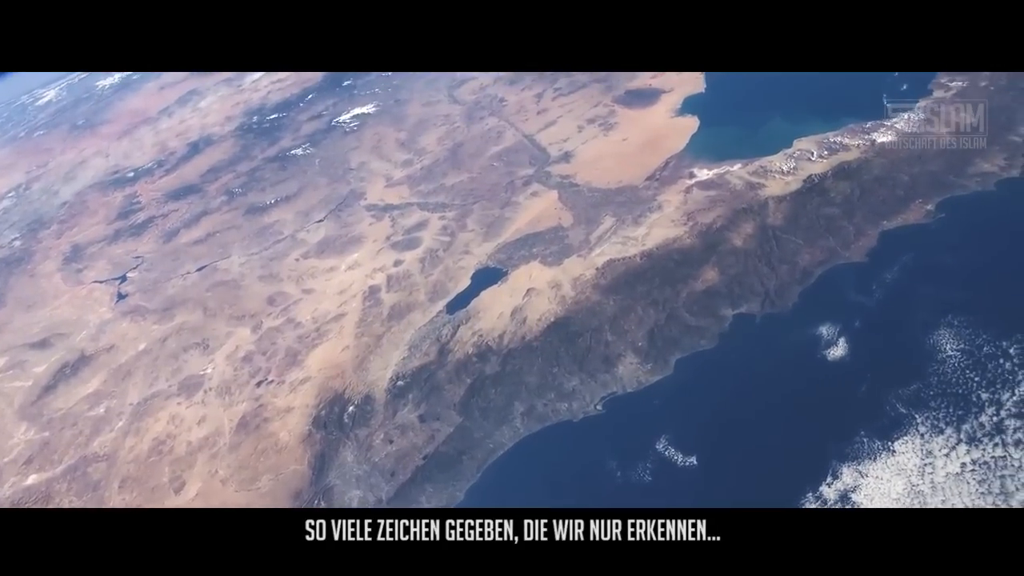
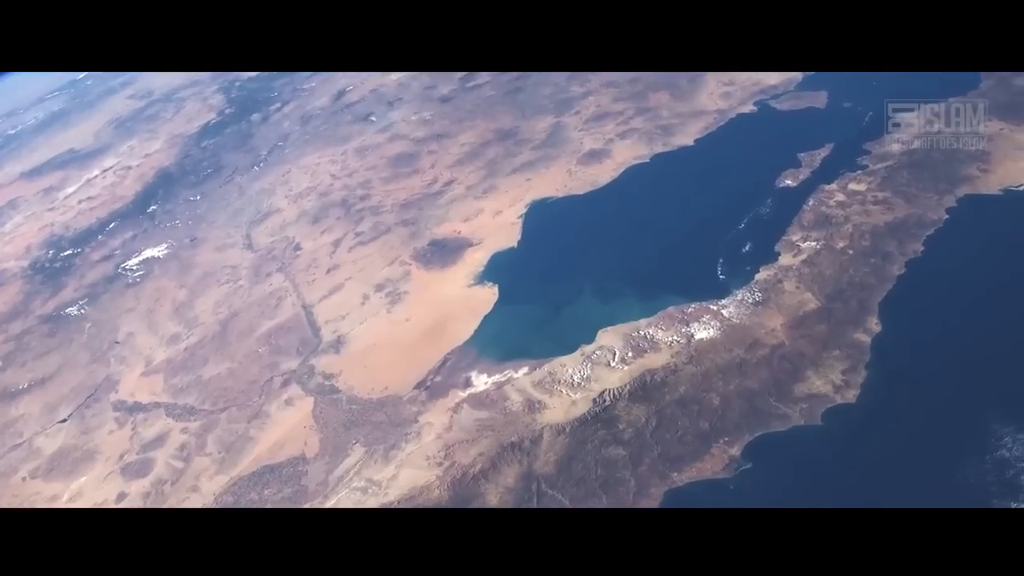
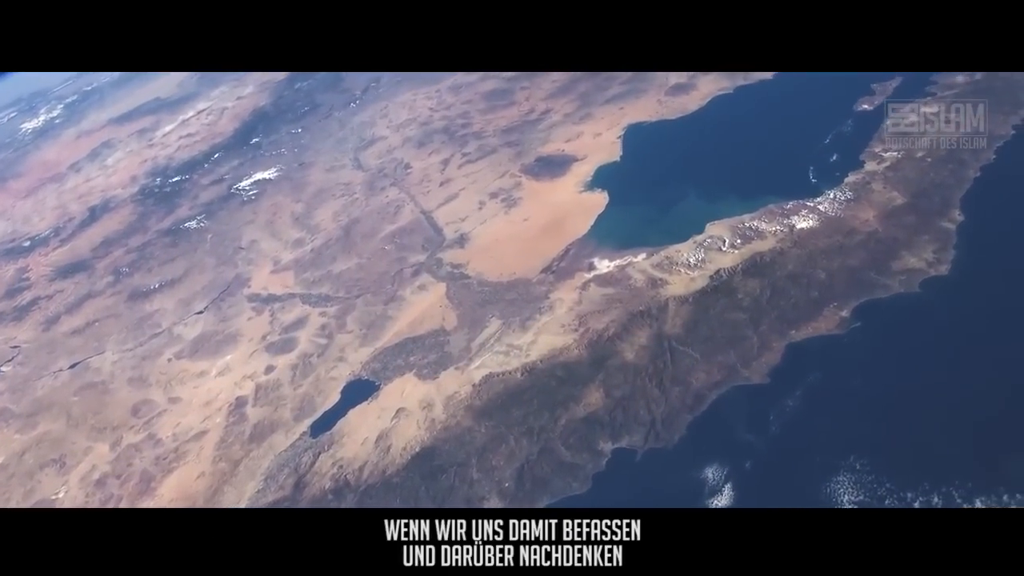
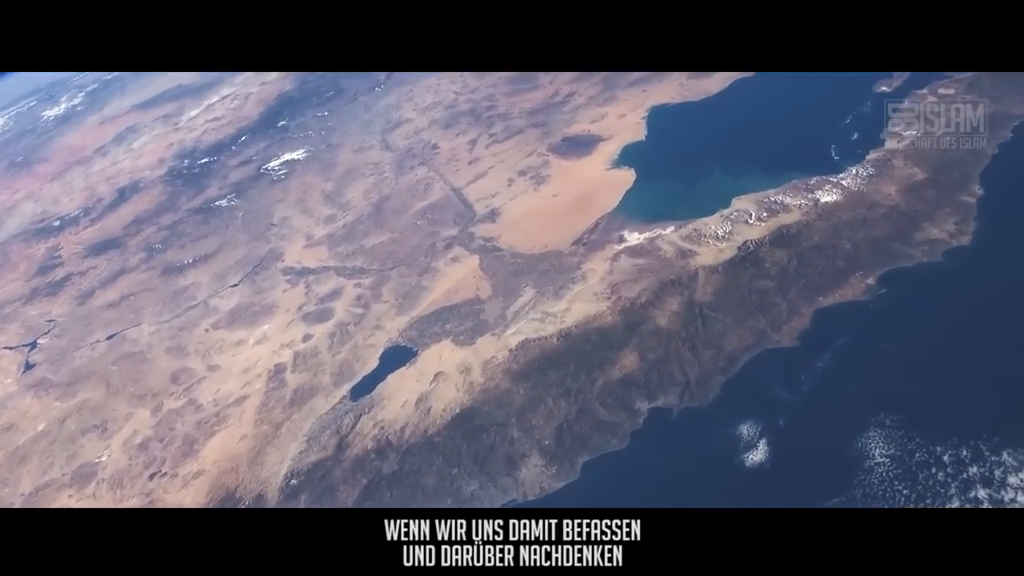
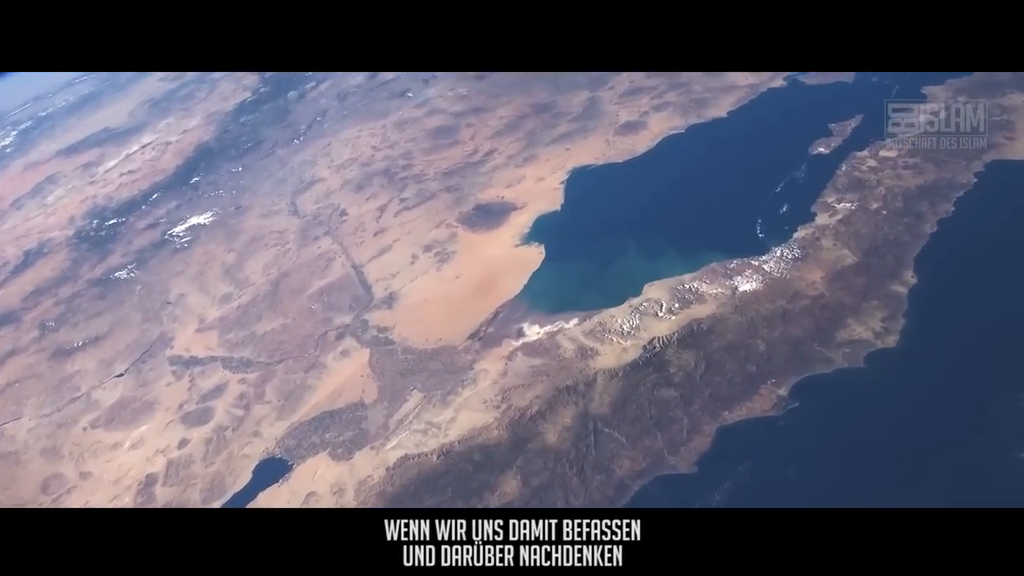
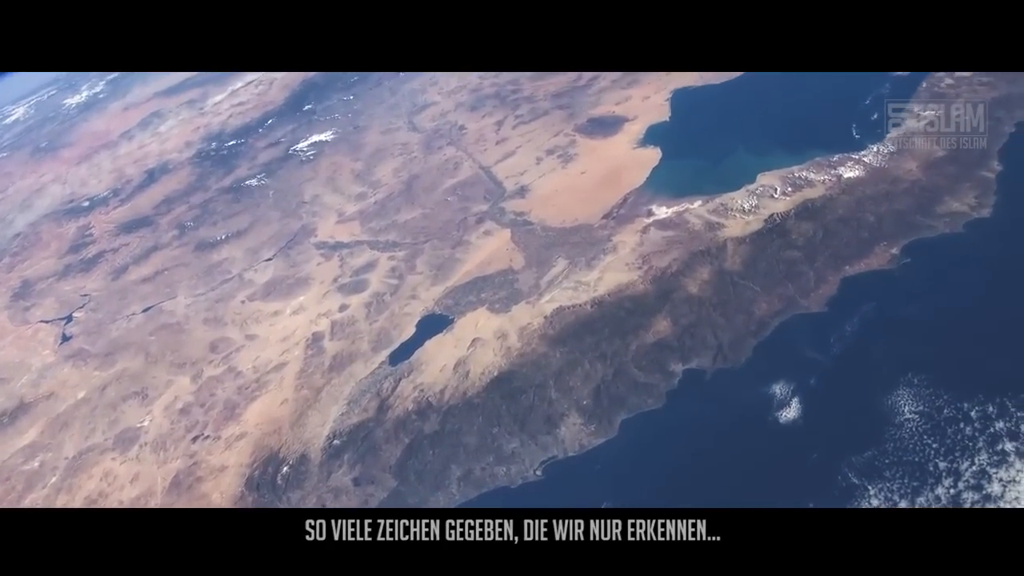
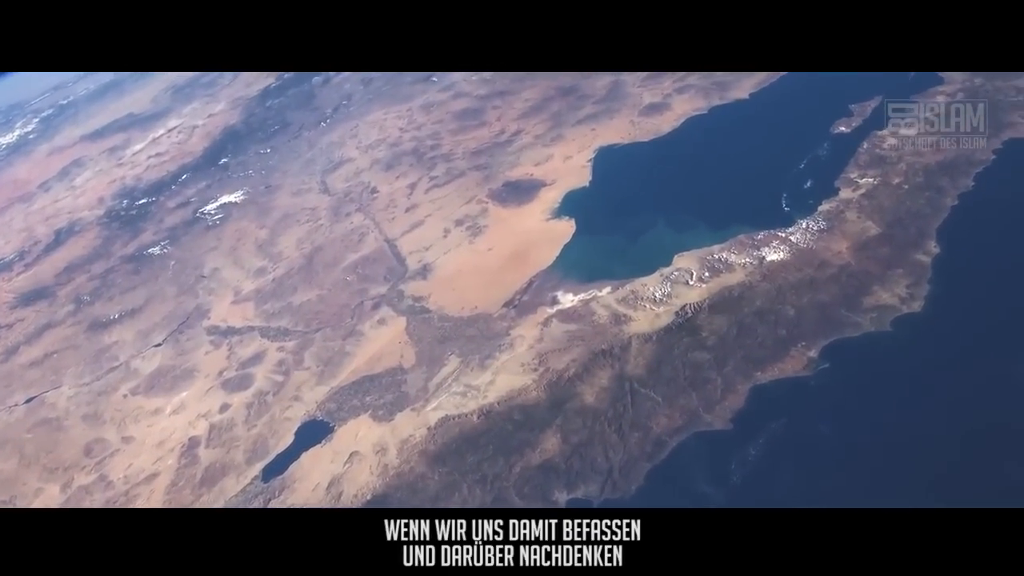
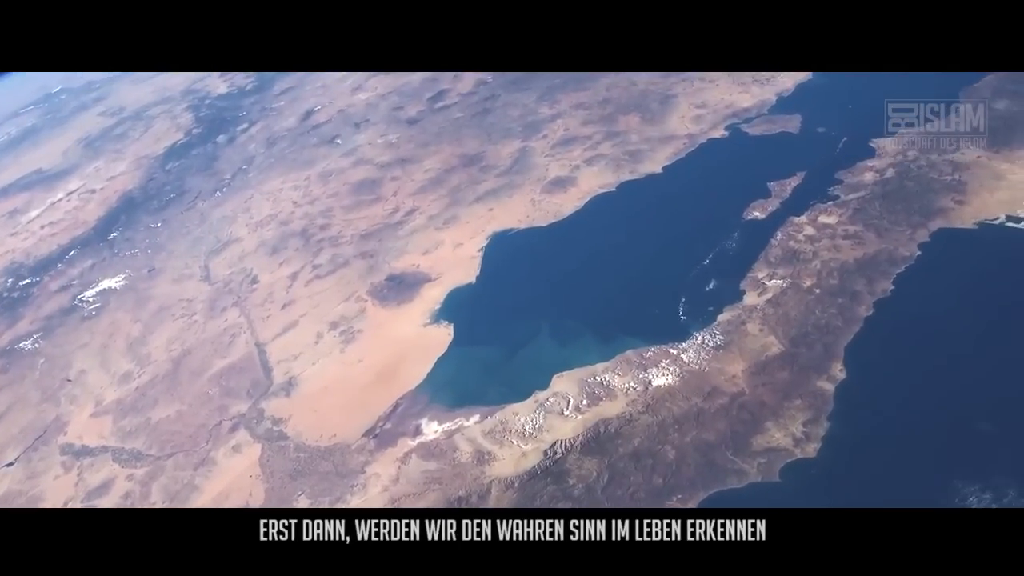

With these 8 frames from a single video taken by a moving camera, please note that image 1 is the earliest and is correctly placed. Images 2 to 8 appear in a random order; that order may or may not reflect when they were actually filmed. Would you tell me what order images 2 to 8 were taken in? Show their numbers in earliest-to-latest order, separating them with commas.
6, 4, 3, 7, 5, 2, 8
